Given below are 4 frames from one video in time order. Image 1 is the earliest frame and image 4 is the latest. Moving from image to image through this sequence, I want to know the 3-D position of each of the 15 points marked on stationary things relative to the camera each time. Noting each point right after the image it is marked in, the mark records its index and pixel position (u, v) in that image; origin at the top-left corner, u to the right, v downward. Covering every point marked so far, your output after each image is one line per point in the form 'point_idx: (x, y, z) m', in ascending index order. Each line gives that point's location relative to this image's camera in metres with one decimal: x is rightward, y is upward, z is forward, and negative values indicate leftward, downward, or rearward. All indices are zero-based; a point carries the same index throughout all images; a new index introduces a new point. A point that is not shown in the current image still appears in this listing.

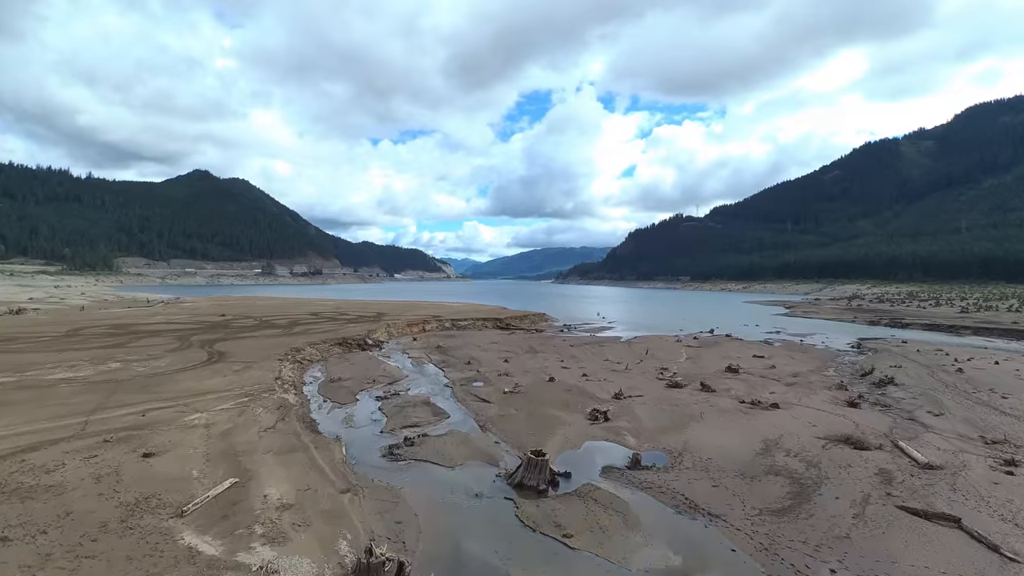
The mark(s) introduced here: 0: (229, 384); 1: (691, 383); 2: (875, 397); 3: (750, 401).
0: (-5.7, -2.0, +12.7) m
1: (+4.5, -2.4, +15.6) m
2: (+9.0, -2.7, +15.6) m
3: (+5.2, -2.5, +13.7) m
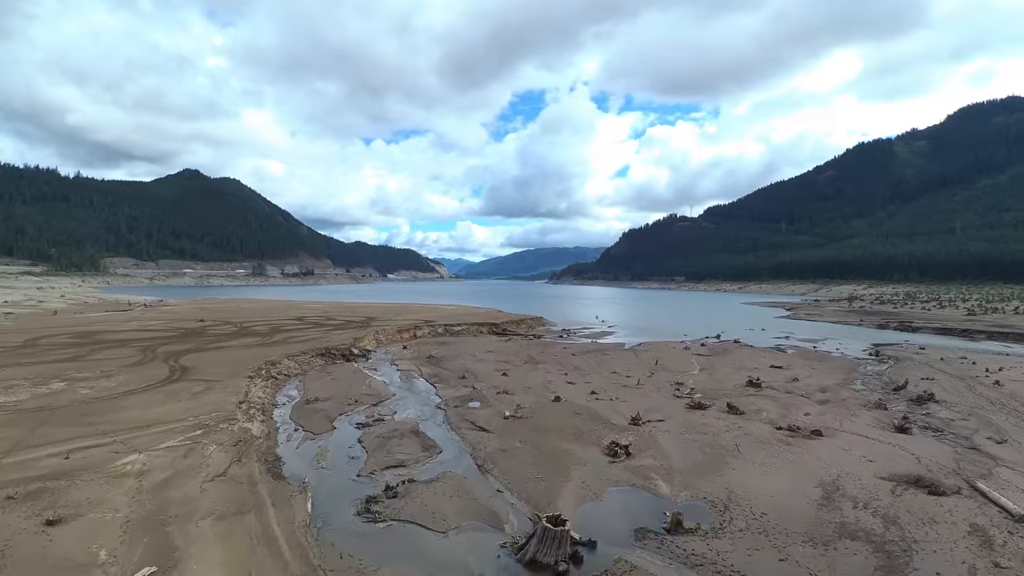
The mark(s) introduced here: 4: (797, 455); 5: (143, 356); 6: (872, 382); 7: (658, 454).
0: (-5.7, -2.1, +10.8) m
1: (+4.5, -2.5, +13.8) m
2: (+9.1, -2.9, +13.9) m
3: (+5.3, -2.7, +12.0) m
4: (+4.6, -2.7, +10.2) m
5: (-10.8, -2.0, +18.4) m
6: (+11.0, -2.9, +19.1) m
7: (+2.2, -2.6, +9.6) m
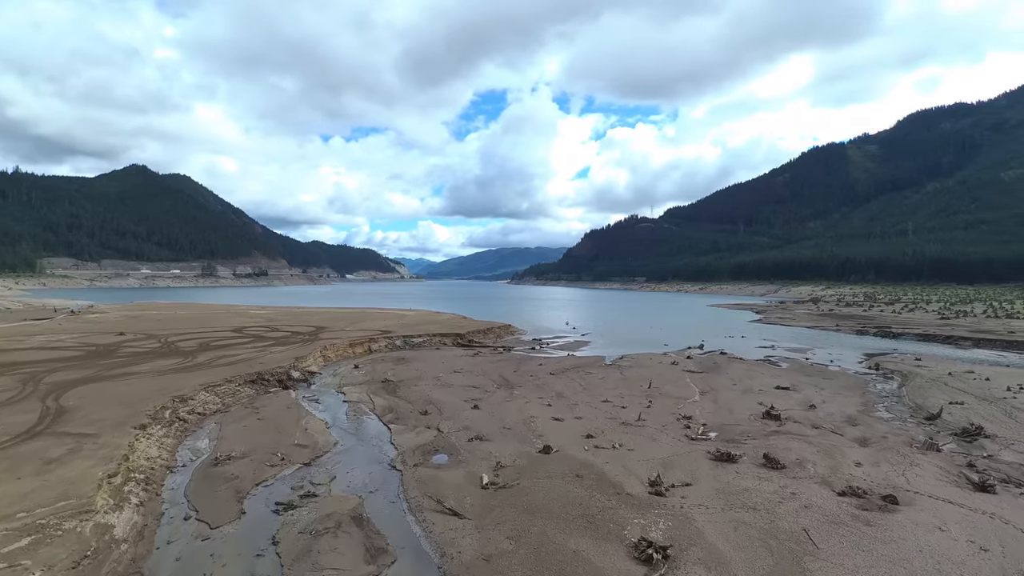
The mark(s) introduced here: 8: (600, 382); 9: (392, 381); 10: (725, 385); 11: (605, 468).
0: (-5.9, -2.5, +7.4) m
1: (+4.1, -2.9, +11.0) m
2: (+8.7, -3.2, +11.4) m
3: (+5.0, -3.0, +9.2) m
4: (+4.4, -3.0, +7.4) m
5: (-11.5, -2.3, +14.7) m
6: (+10.2, -3.2, +16.7) m
7: (+2.1, -2.9, +6.7) m
8: (+2.6, -2.8, +18.9) m
9: (-3.4, -2.7, +18.0) m
10: (+6.5, -3.0, +19.1) m
11: (+1.4, -2.8, +9.8) m
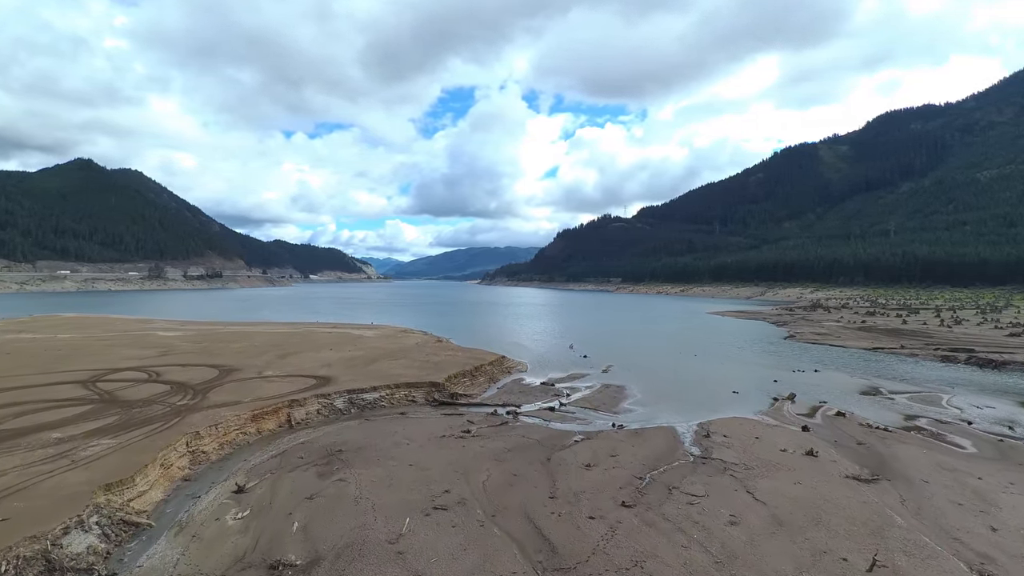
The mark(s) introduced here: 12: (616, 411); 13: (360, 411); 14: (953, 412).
0: (-4.6, -3.3, -2.8) m
1: (+5.1, -3.7, +1.3) m
2: (+9.7, -4.0, +1.9) m
3: (+6.1, -3.8, -0.5) m
4: (+5.7, -3.9, -2.3) m
5: (-10.6, -3.2, +4.1) m
6: (+11.0, -4.0, +7.2) m
7: (+3.4, -3.7, -3.1) m
8: (+3.3, -3.7, +9.1) m
9: (-2.7, -3.5, +7.9) m
10: (+7.1, -3.8, +9.5) m
11: (+2.6, -3.6, -0.1) m
12: (+3.1, -3.6, +18.1) m
13: (-4.1, -3.4, +17.4) m
14: (+13.7, -3.9, +19.9) m
